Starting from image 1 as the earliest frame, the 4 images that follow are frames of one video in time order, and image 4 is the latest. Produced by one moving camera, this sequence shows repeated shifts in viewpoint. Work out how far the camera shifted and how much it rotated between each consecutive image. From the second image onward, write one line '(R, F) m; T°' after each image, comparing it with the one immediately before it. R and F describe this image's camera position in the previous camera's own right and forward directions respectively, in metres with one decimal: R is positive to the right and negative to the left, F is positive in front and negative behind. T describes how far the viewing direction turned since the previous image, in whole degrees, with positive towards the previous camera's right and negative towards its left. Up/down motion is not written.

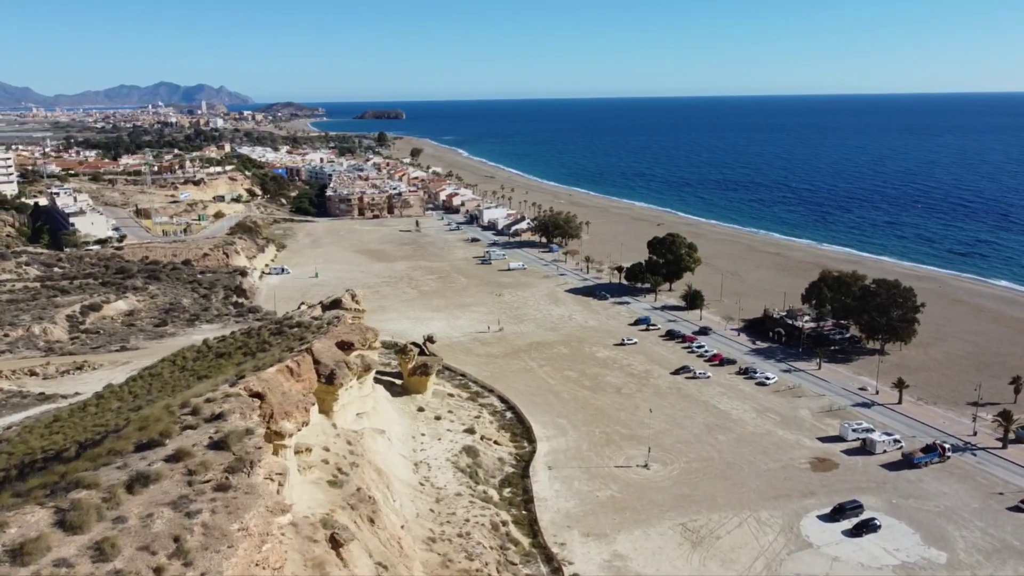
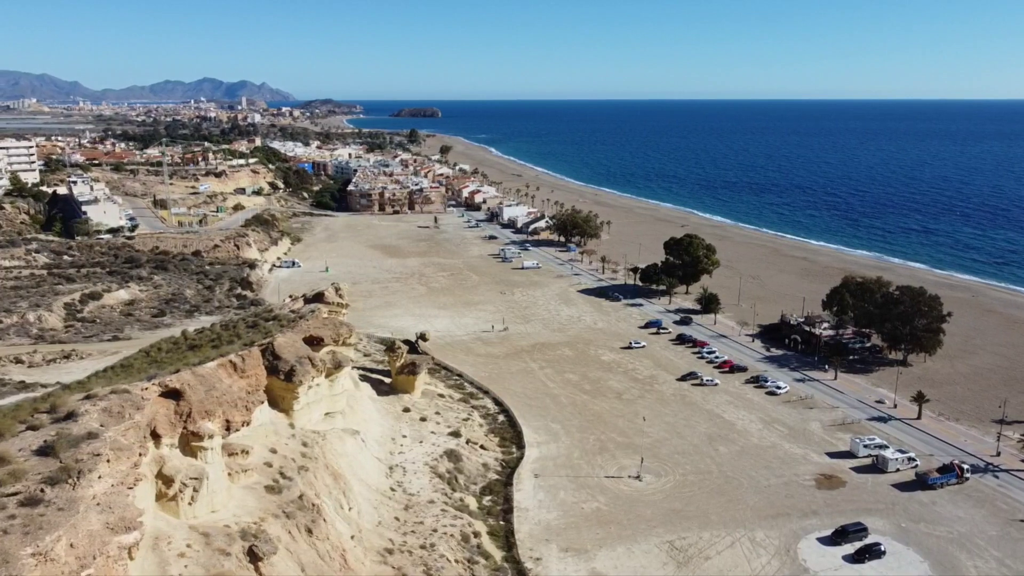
(+1.6, +1.5) m; -2°
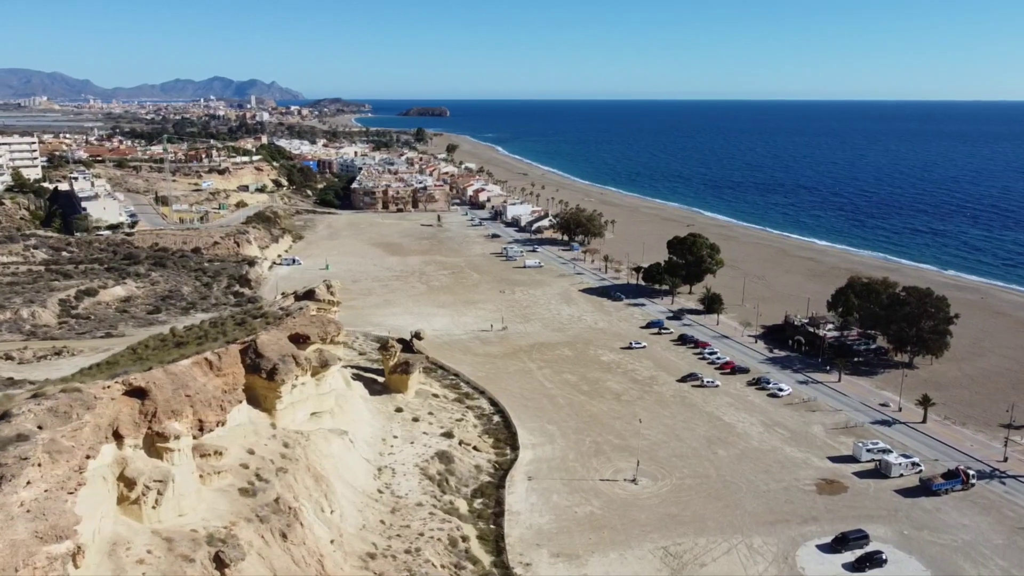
(+0.5, +0.6) m; -1°
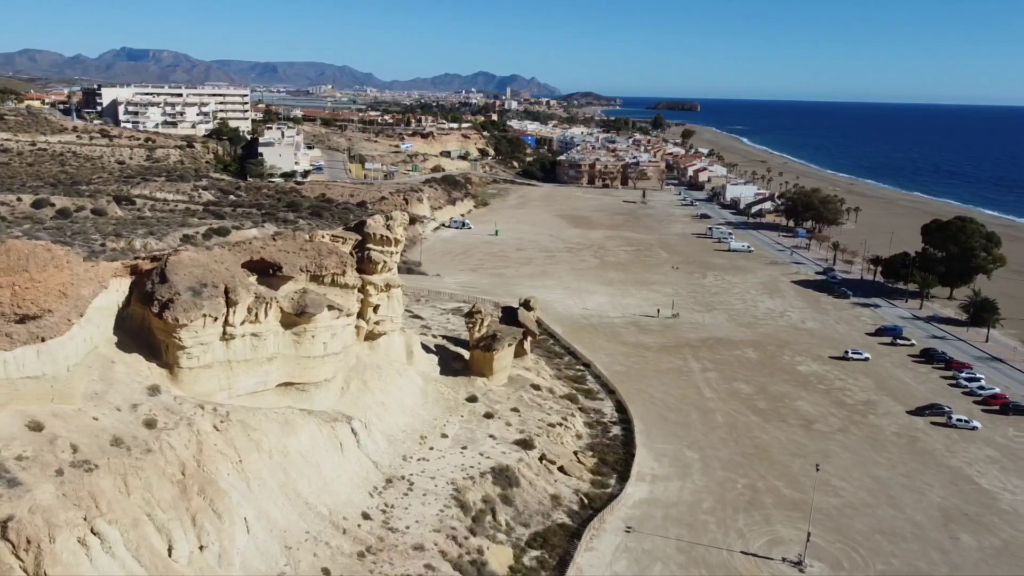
(+2.8, +9.7) m; -17°
